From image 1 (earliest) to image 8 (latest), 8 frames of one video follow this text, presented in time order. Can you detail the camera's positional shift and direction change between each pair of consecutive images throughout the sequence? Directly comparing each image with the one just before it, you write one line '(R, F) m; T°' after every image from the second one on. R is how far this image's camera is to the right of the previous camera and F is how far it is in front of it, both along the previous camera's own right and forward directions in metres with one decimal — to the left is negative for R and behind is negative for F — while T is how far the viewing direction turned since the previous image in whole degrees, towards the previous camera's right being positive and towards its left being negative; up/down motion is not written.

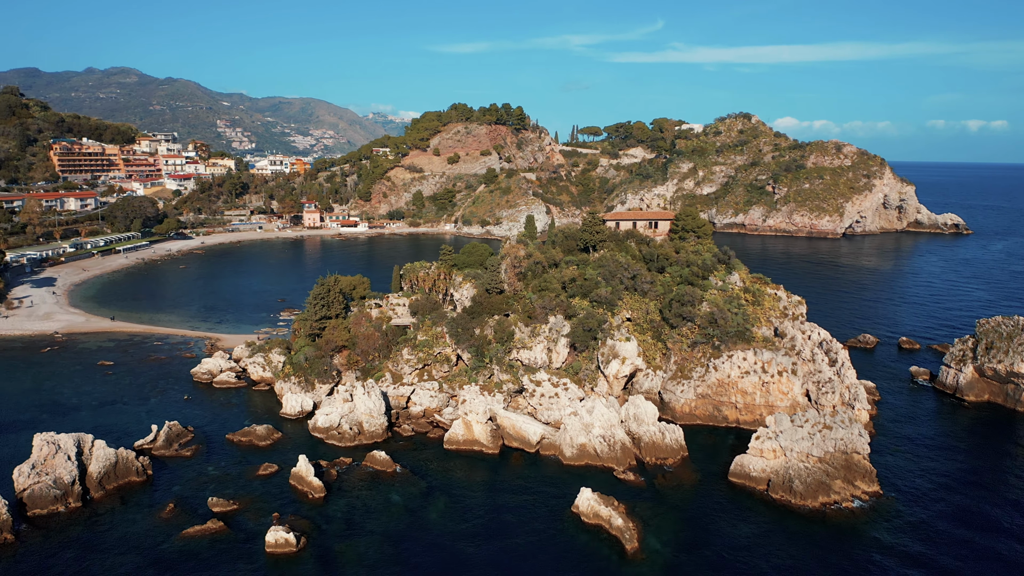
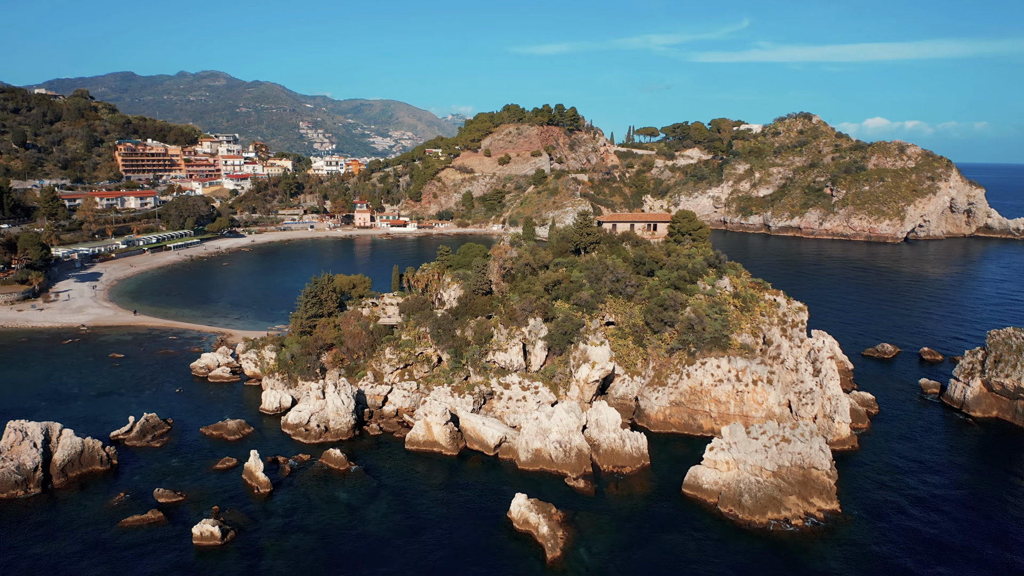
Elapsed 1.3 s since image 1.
(+4.3, +0.5) m; -6°
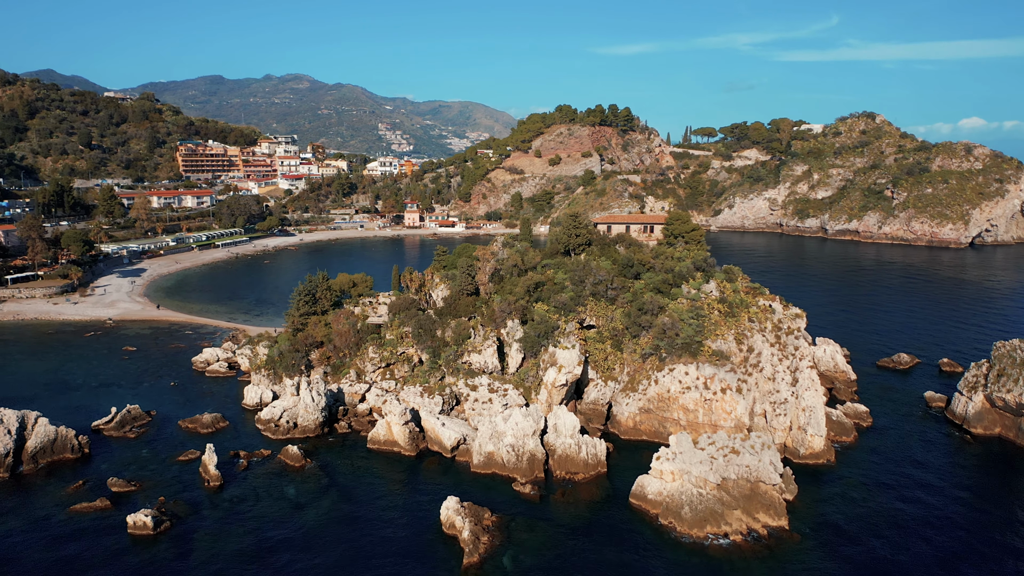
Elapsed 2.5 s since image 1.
(+4.3, +0.5) m; -6°
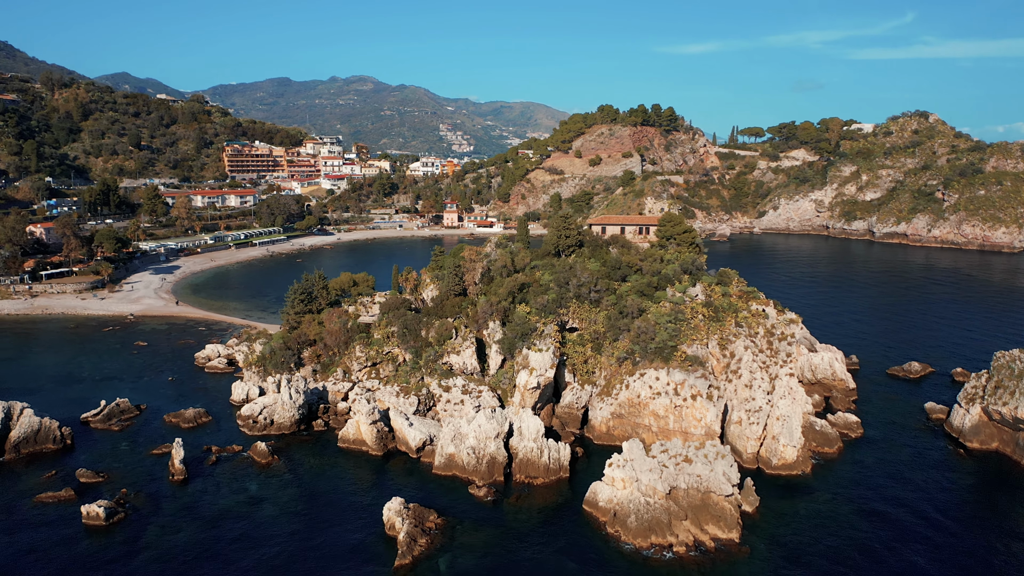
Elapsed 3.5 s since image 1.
(+3.4, +0.4) m; -4°
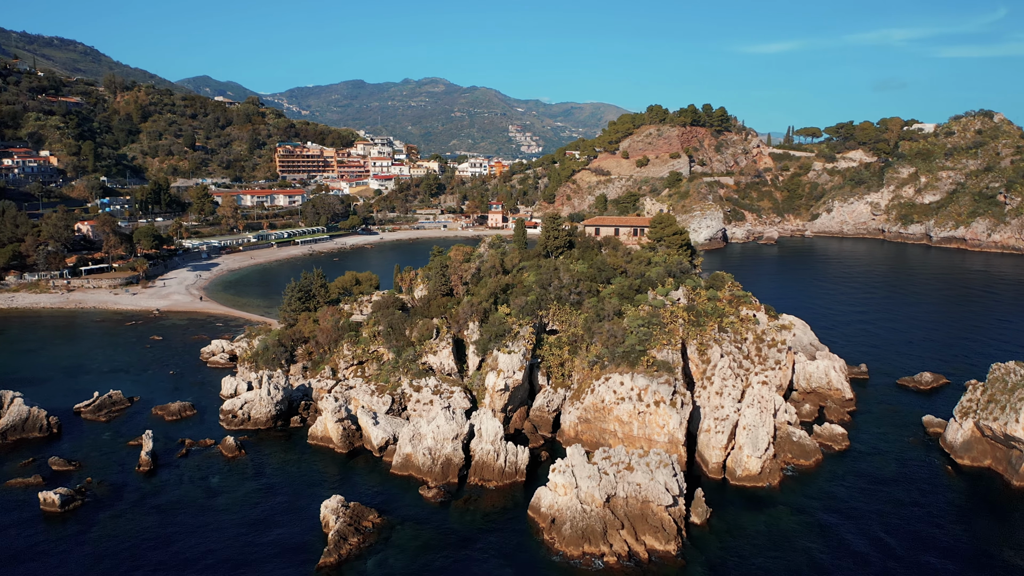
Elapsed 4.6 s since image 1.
(+3.9, +0.5) m; -5°
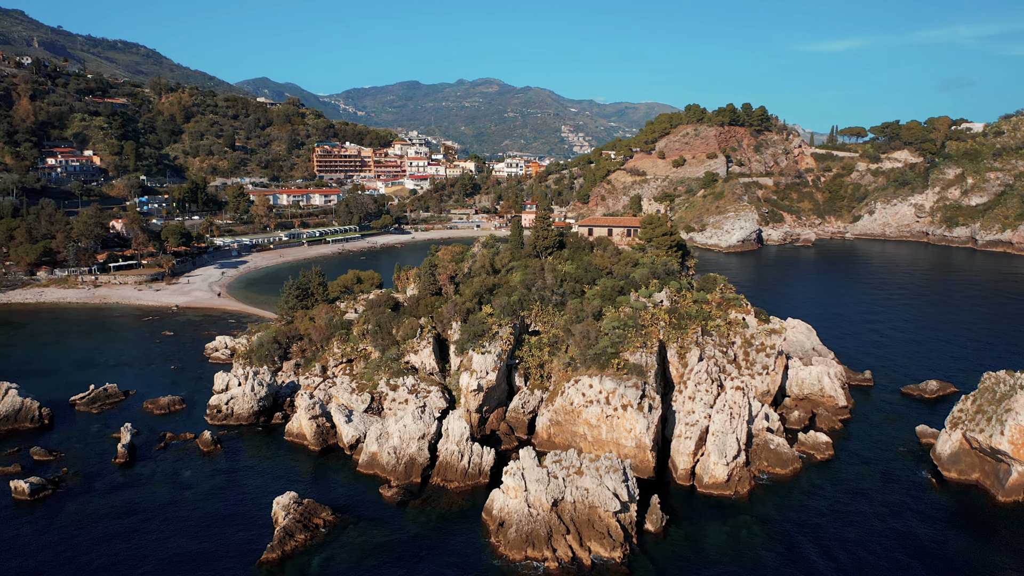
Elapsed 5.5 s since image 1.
(+3.0, +0.4) m; -4°
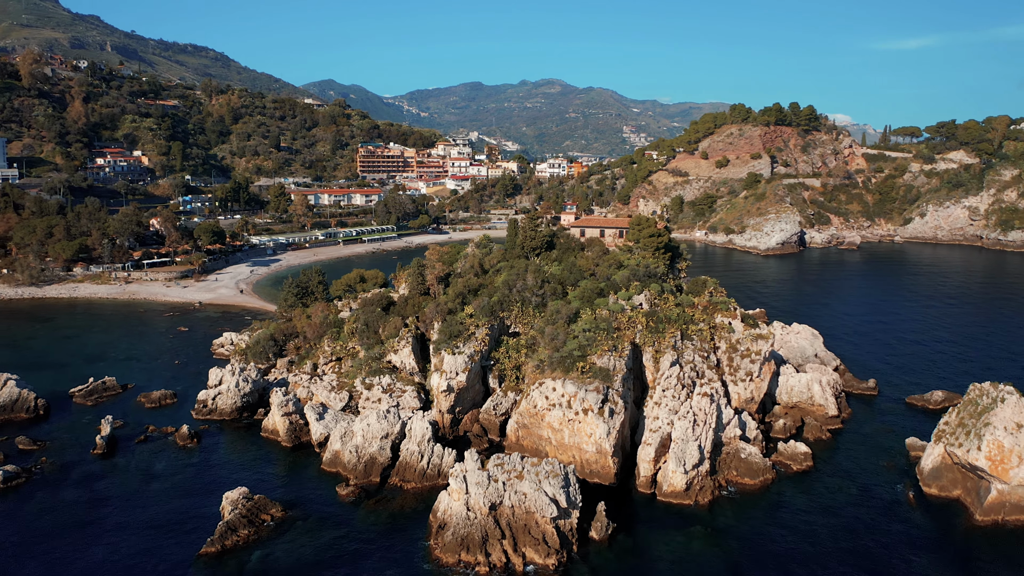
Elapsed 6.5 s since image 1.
(+3.4, +0.4) m; -5°
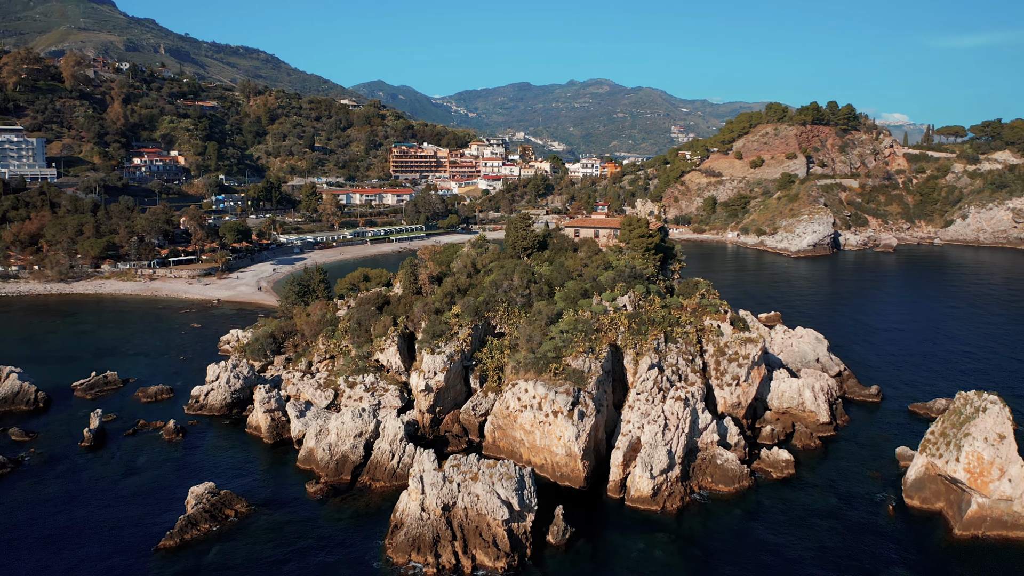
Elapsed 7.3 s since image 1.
(+2.5, +0.3) m; -3°
